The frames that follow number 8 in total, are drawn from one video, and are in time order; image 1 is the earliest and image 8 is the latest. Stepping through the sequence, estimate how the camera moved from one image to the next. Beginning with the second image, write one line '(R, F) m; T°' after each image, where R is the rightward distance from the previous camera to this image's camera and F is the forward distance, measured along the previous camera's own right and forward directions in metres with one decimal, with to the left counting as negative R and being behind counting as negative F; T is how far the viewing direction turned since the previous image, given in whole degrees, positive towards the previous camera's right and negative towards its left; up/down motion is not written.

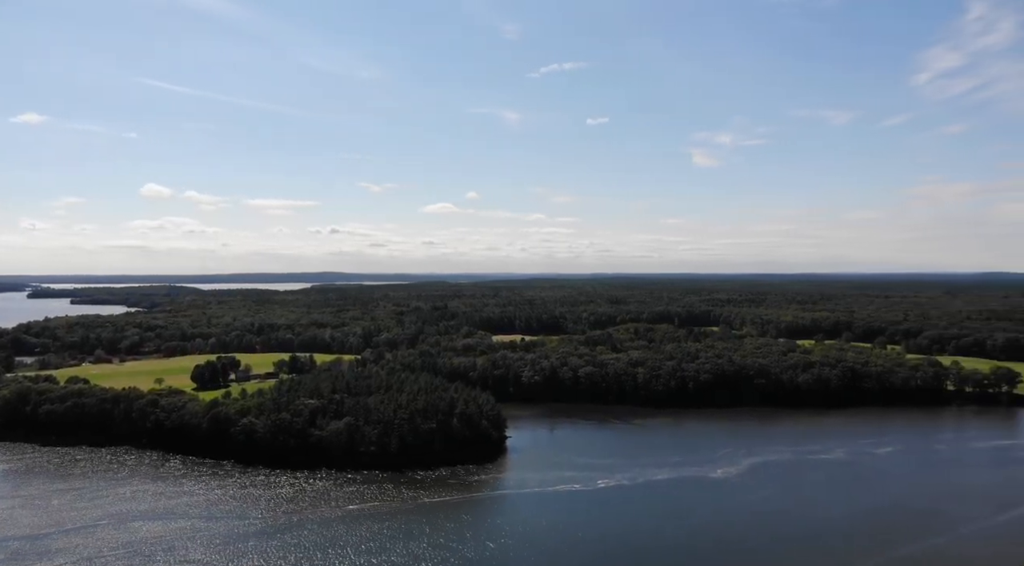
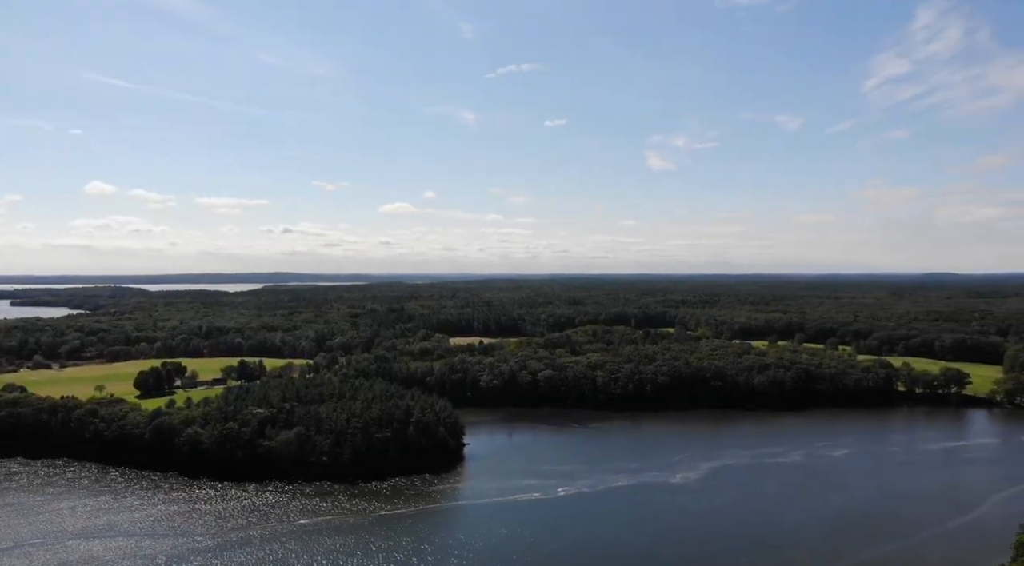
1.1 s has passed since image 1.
(+2.6, +7.4) m; -2°
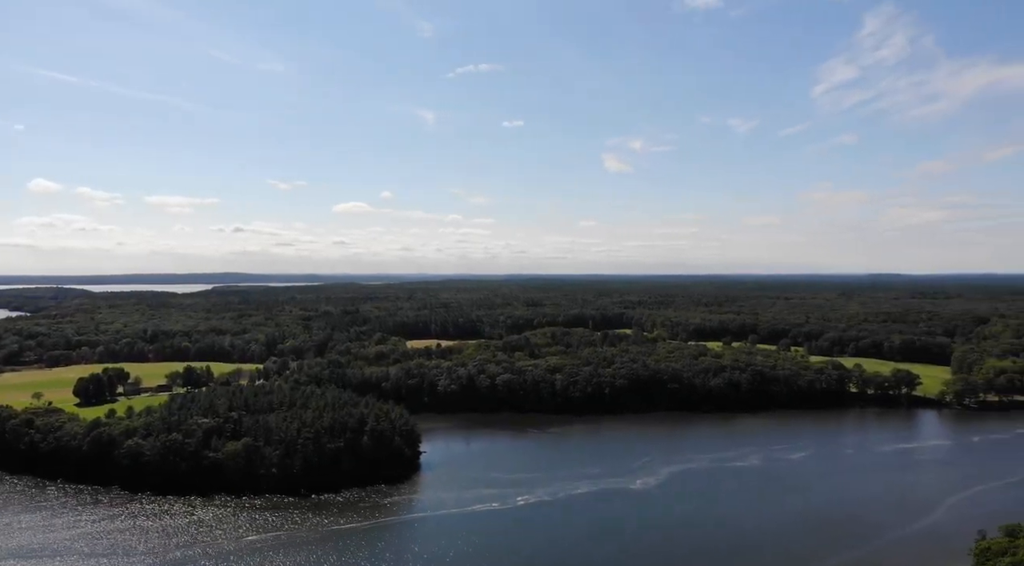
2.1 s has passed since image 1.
(-0.1, +1.1) m; +3°
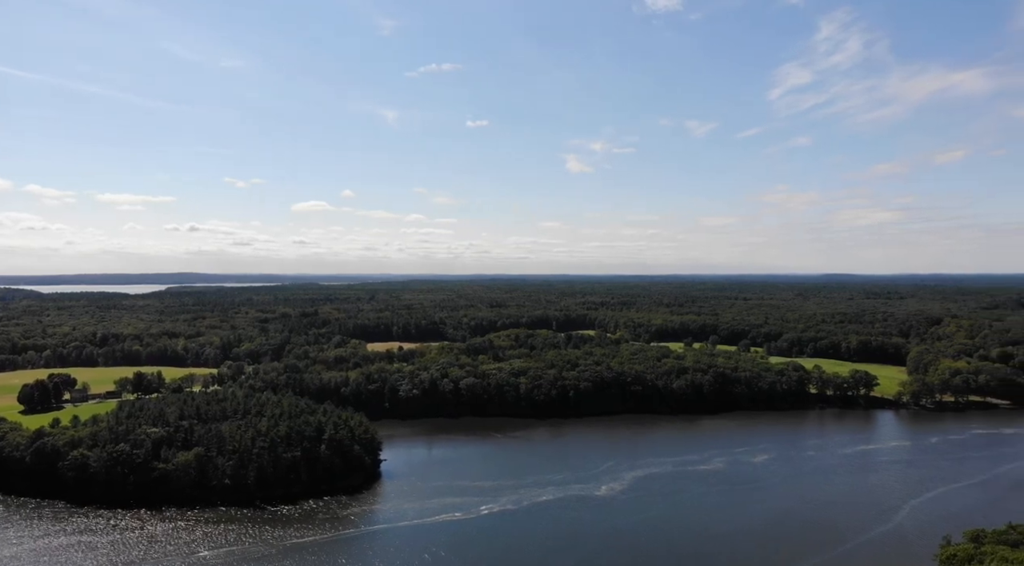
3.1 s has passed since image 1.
(-0.1, +1.0) m; +3°
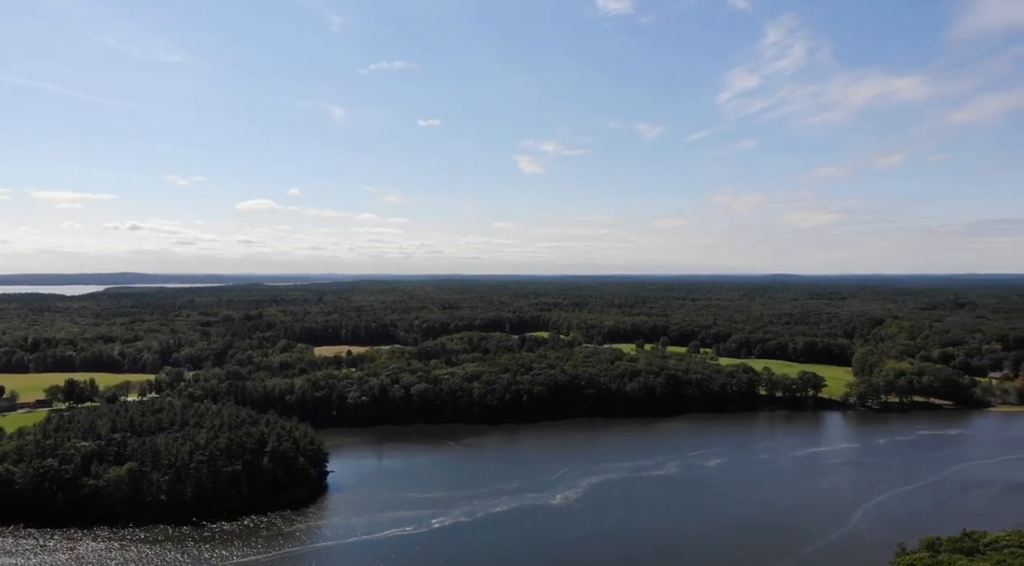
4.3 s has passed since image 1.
(-0.1, +1.3) m; +3°
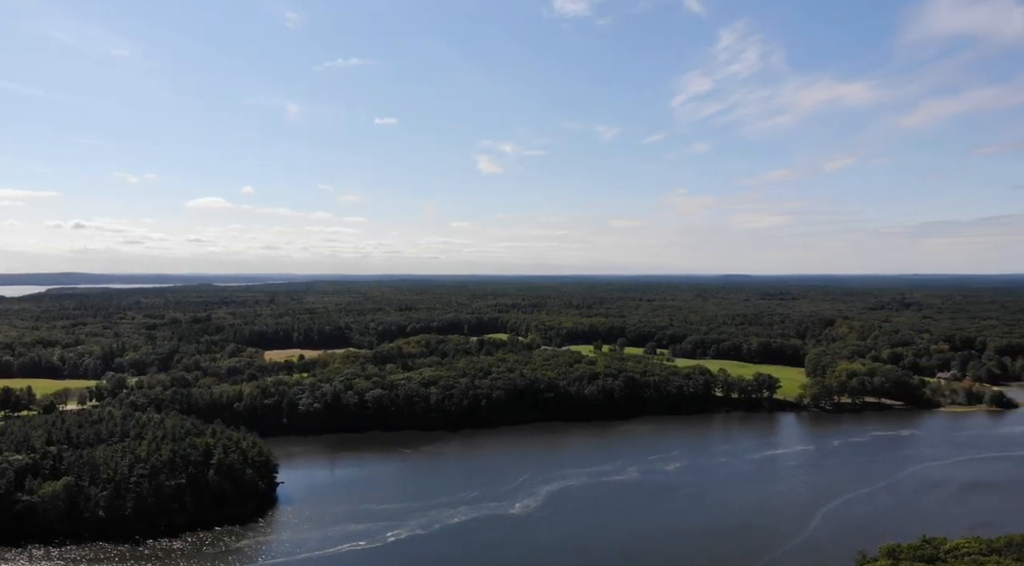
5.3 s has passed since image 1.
(-0.1, +1.1) m; +3°
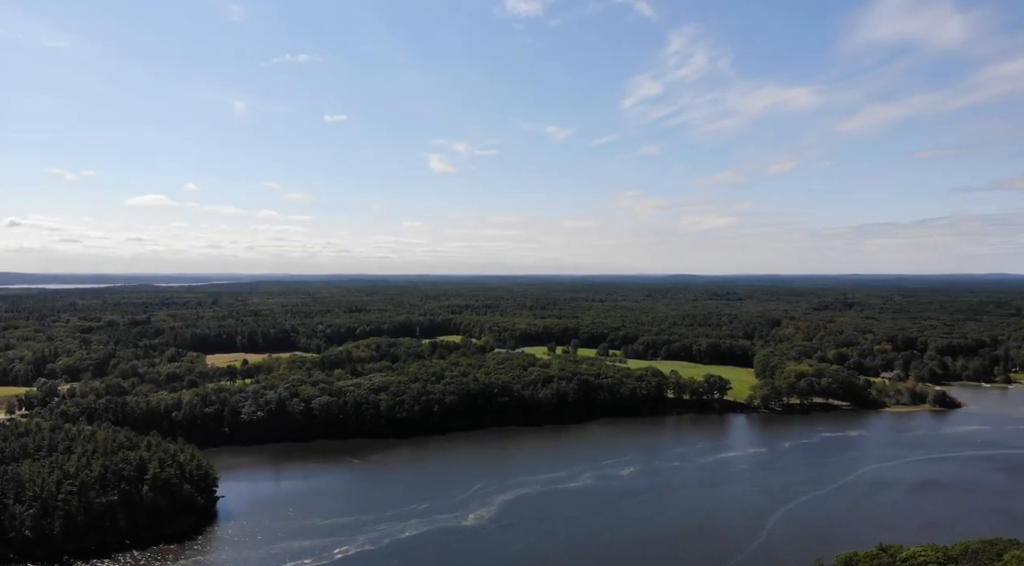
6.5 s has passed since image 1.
(-0.1, +1.3) m; +3°
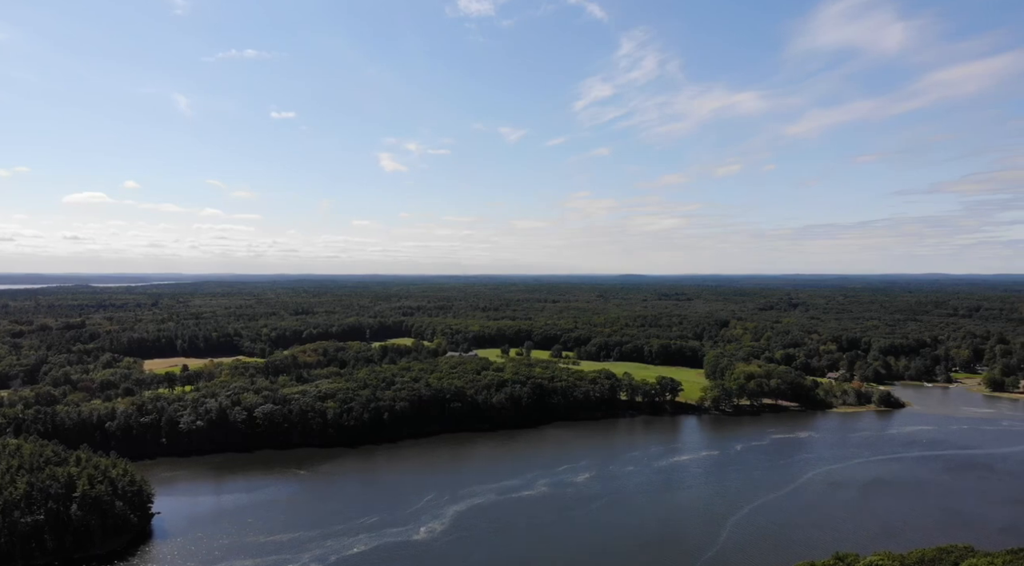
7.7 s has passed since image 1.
(-0.1, +1.3) m; +3°
